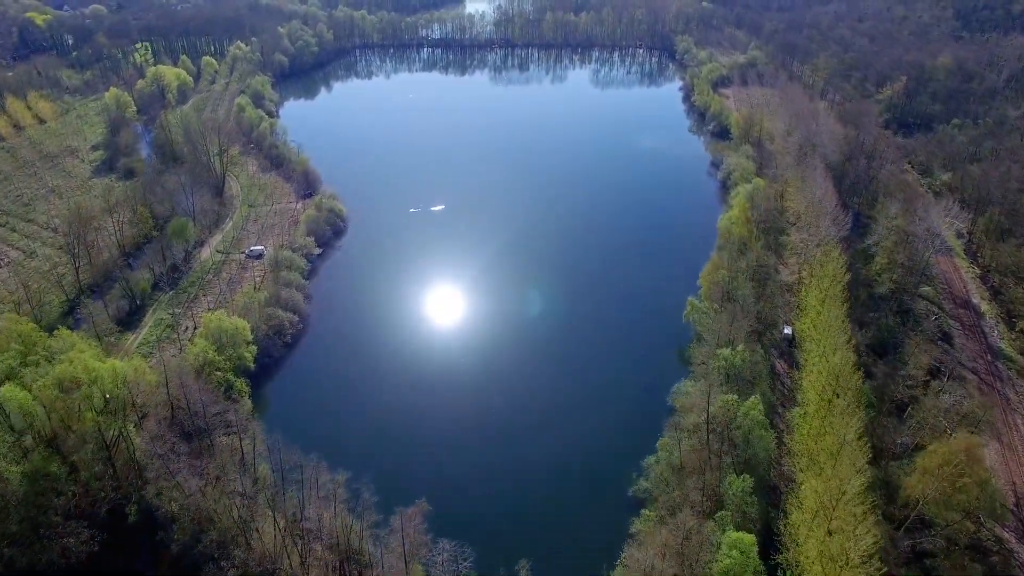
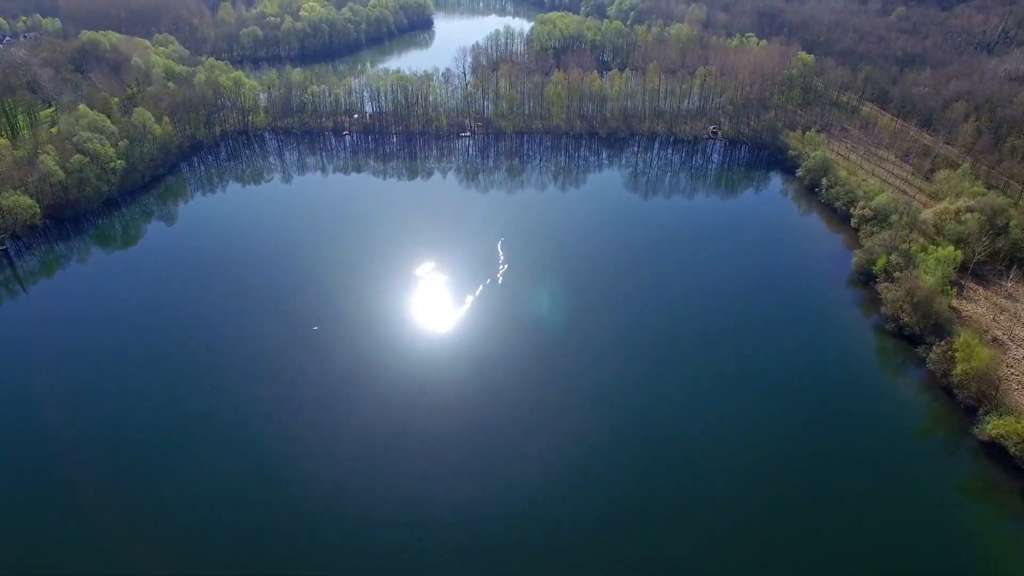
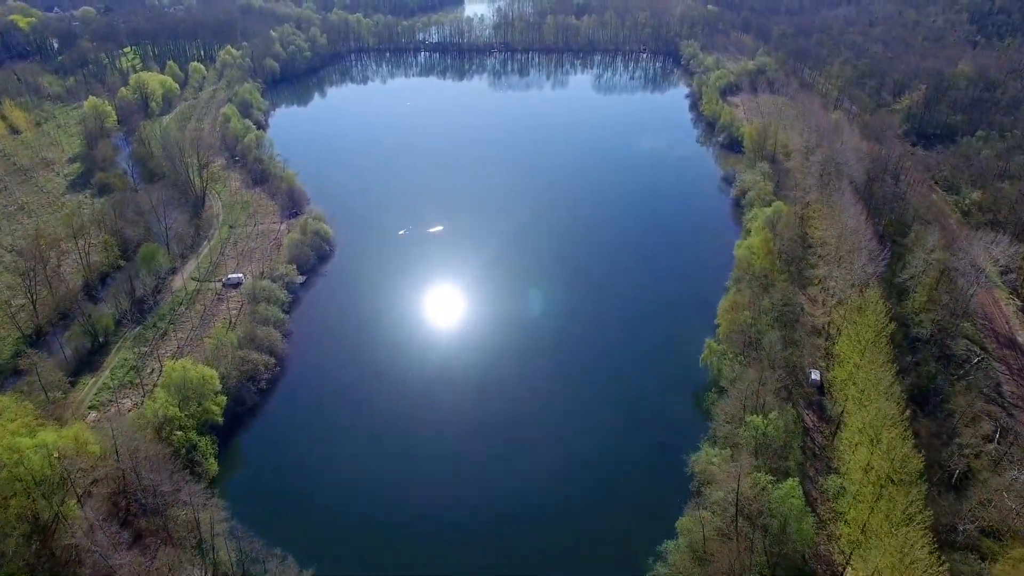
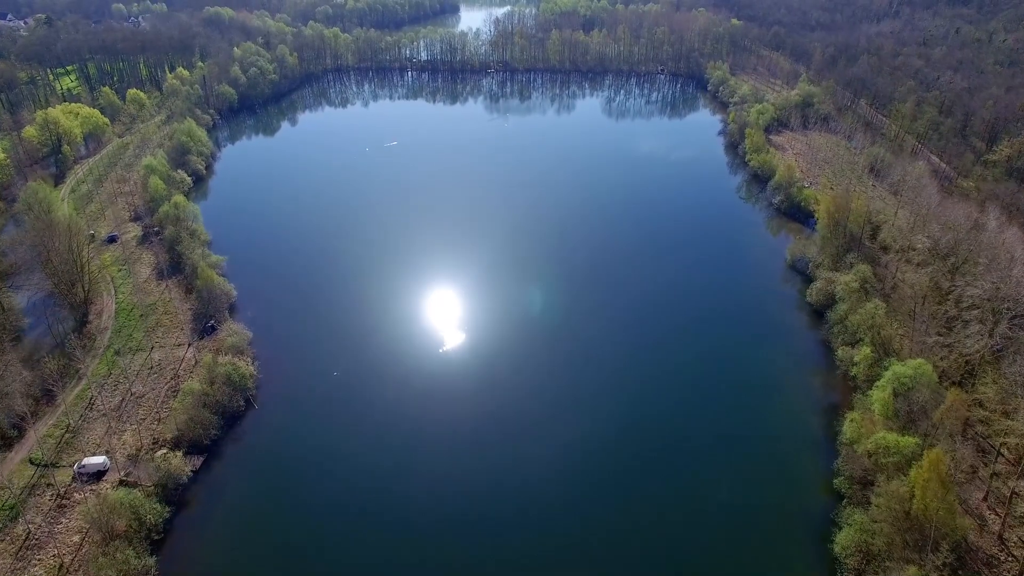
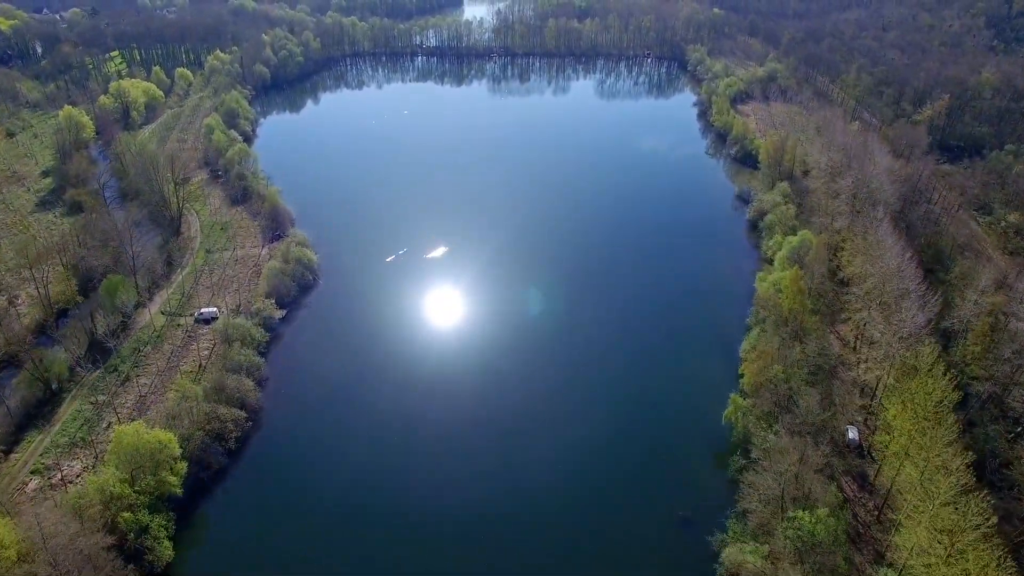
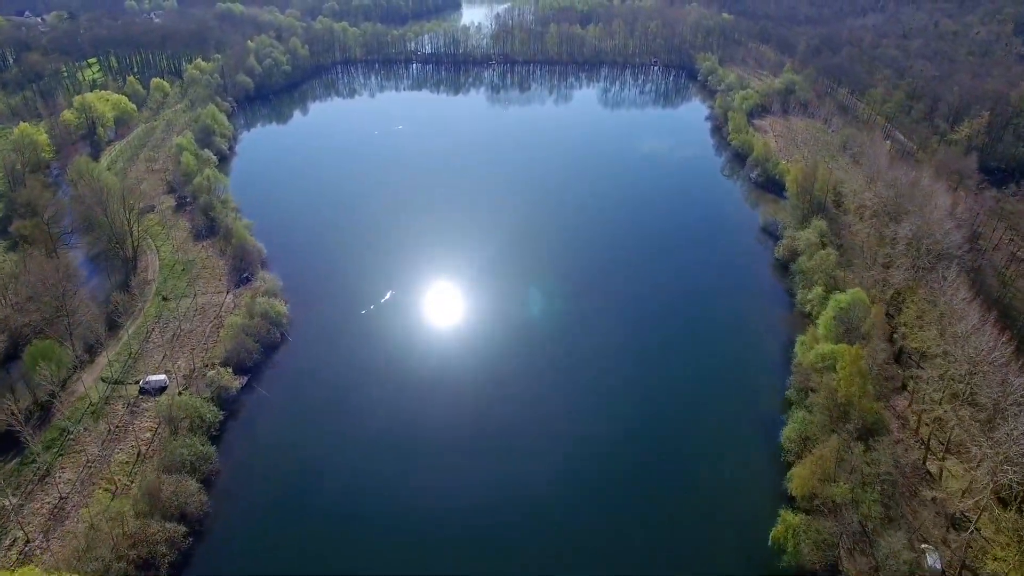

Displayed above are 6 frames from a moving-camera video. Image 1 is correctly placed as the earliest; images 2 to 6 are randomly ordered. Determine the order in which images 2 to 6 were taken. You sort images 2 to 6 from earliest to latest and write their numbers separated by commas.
3, 5, 6, 4, 2
